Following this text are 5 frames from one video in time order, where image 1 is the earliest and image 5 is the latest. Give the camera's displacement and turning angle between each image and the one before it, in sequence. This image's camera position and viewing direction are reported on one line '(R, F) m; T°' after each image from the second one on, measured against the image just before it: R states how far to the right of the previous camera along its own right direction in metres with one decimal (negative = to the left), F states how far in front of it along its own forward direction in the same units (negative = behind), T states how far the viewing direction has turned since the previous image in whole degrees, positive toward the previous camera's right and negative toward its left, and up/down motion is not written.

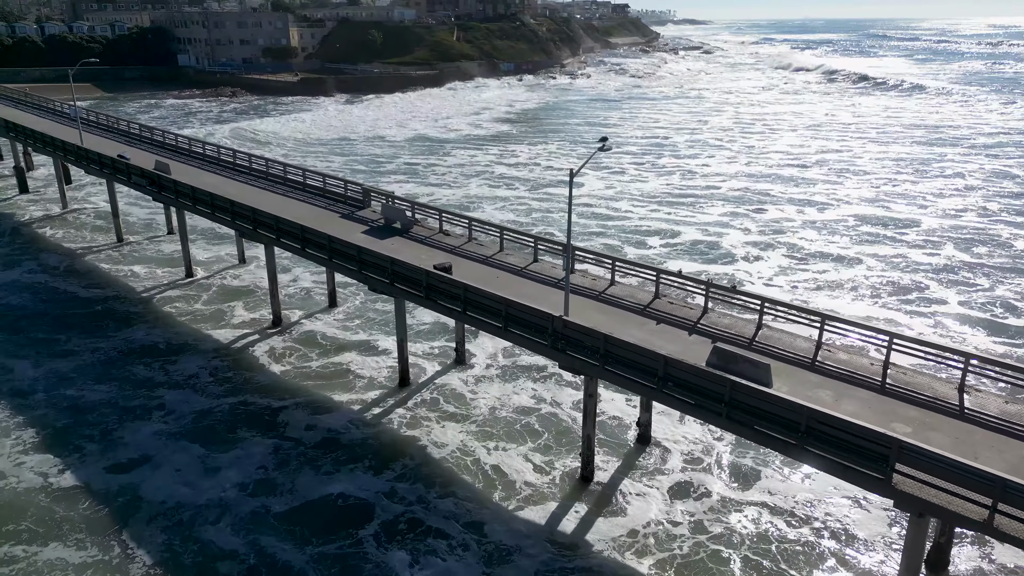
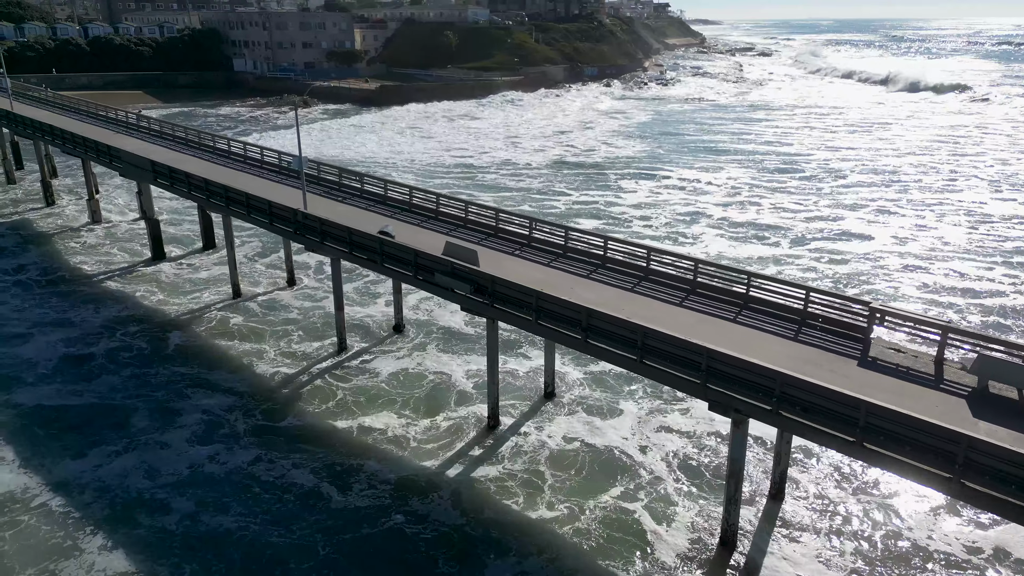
(-17.6, +10.1) m; 0°
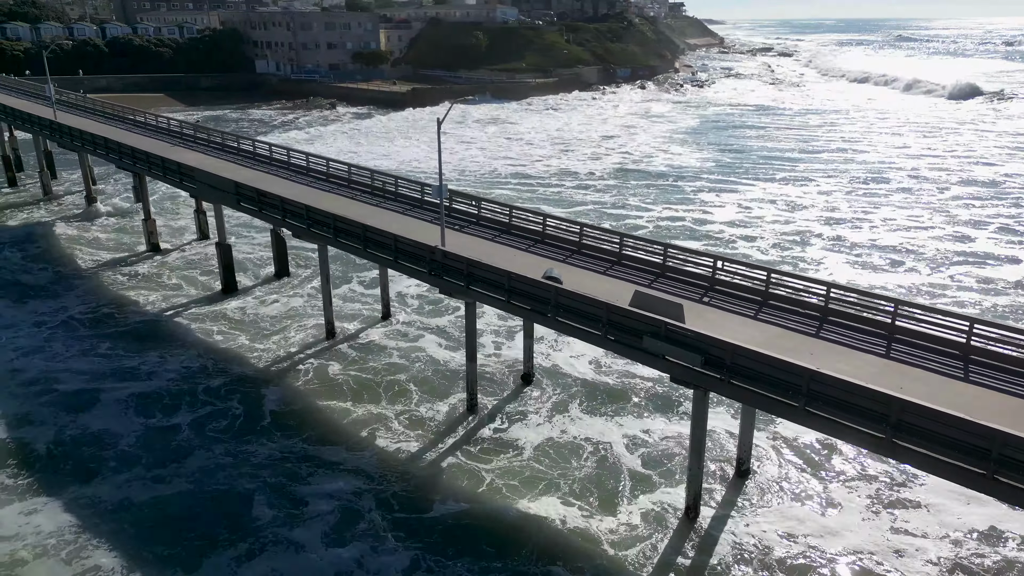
(-6.1, +3.4) m; 0°
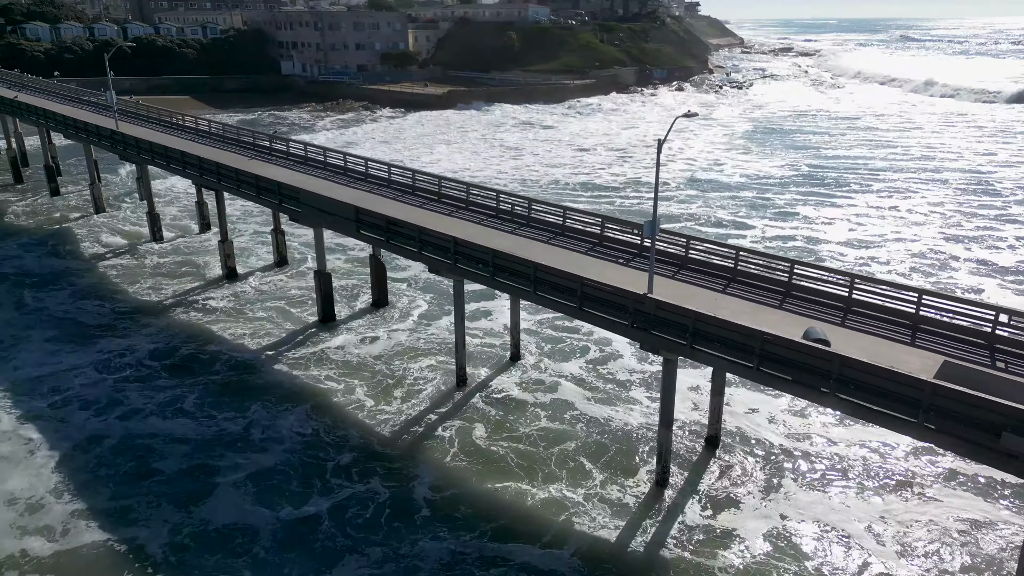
(-6.2, +3.1) m; 0°
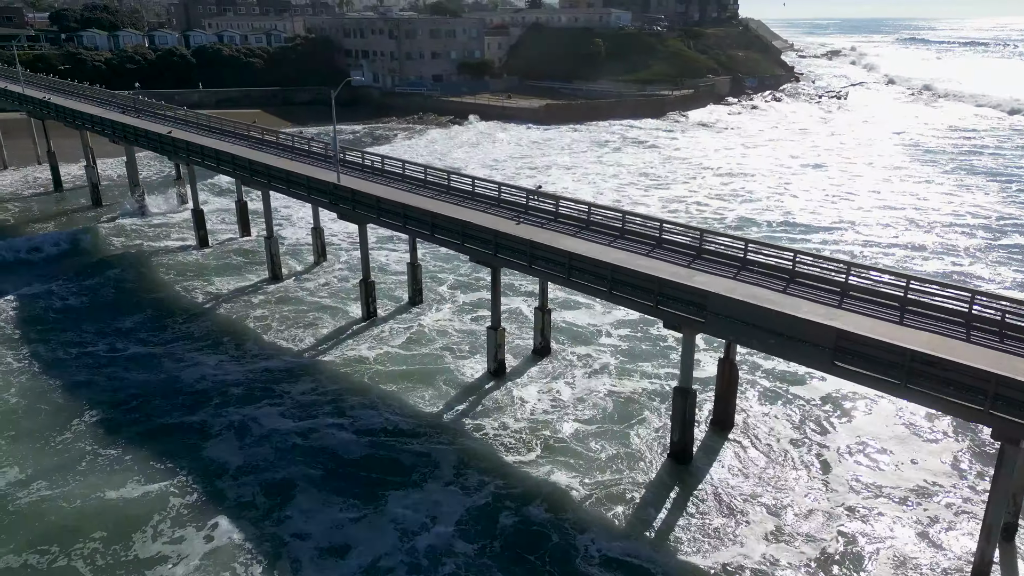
(-14.0, +6.3) m; -1°
